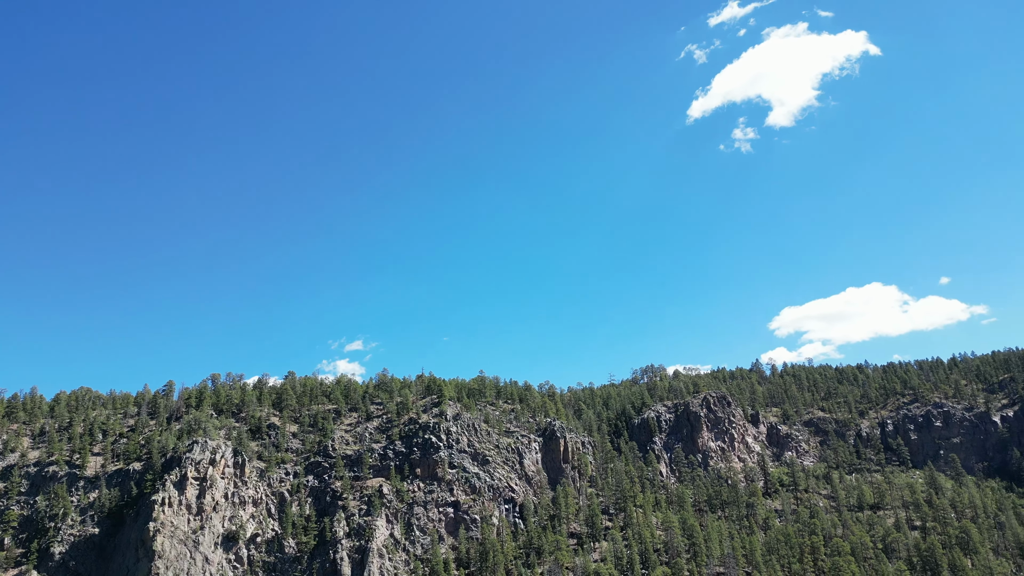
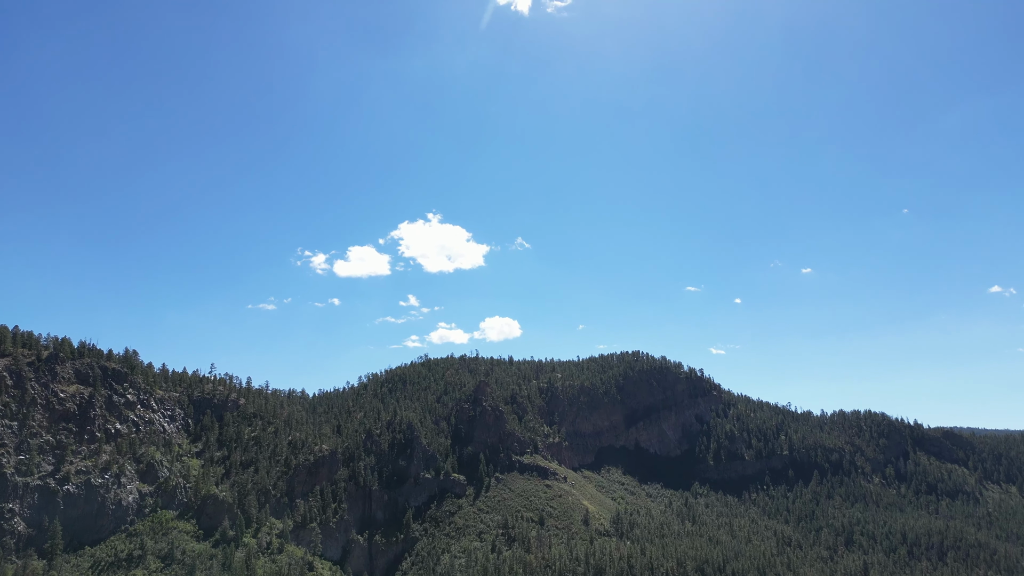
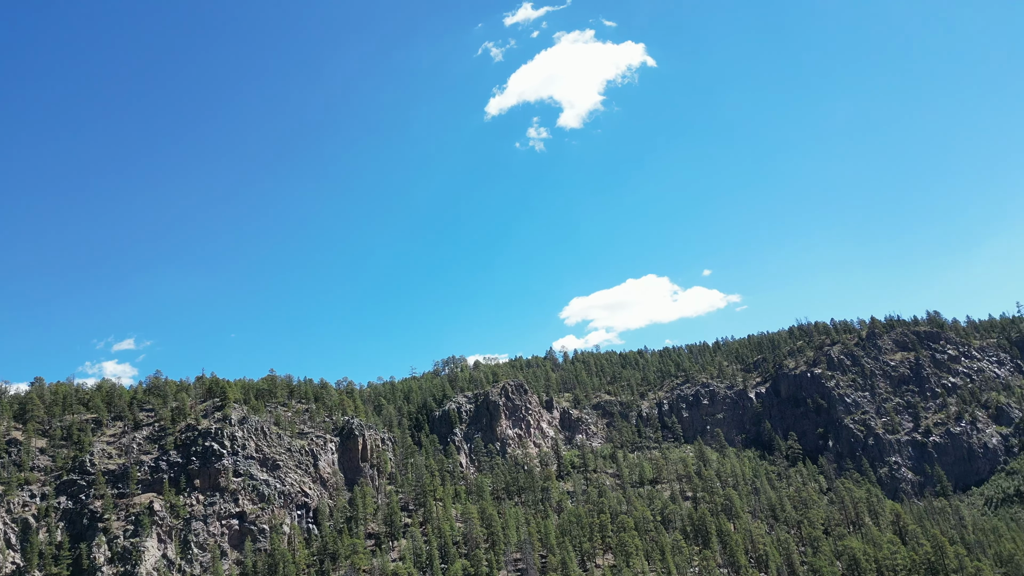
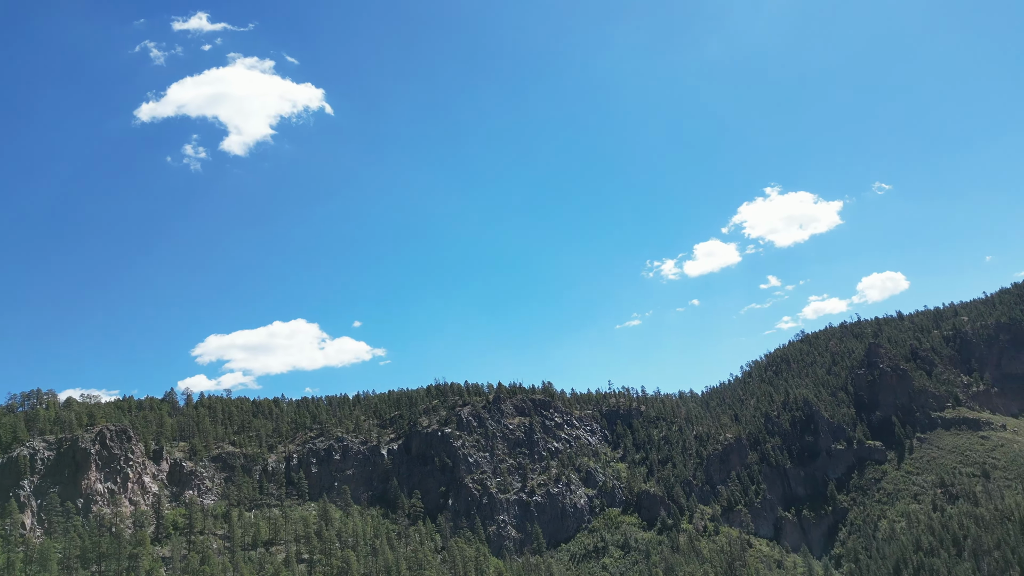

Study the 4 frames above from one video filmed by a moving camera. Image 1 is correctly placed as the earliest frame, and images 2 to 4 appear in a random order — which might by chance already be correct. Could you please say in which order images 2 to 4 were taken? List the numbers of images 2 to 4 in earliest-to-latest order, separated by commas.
3, 4, 2
